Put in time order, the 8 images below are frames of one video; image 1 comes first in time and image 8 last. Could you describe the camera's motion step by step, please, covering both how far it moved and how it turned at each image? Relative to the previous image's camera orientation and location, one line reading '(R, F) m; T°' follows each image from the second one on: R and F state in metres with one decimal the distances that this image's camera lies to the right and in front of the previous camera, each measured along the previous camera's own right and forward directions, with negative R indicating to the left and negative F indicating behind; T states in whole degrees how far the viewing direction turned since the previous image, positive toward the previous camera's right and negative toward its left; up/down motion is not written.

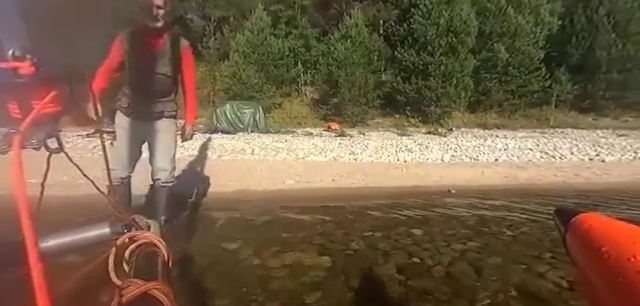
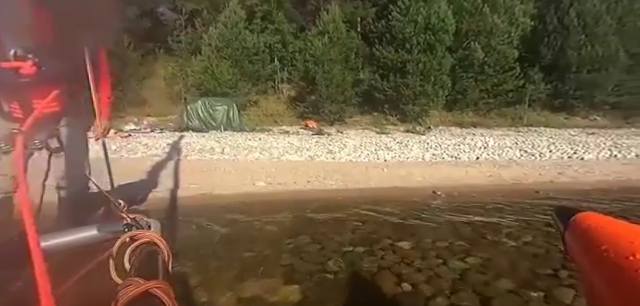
(+0.1, +0.7) m; +4°
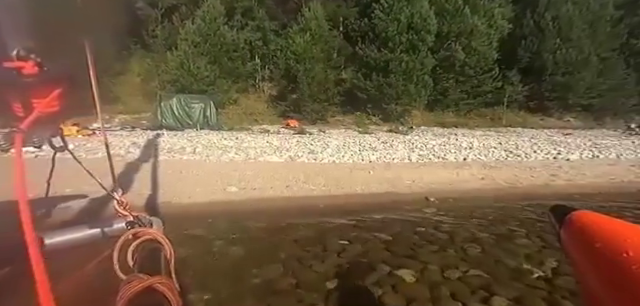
(-0.1, +0.6) m; +3°
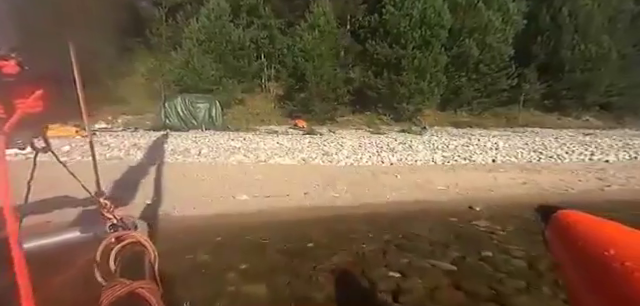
(-0.3, +0.9) m; -1°
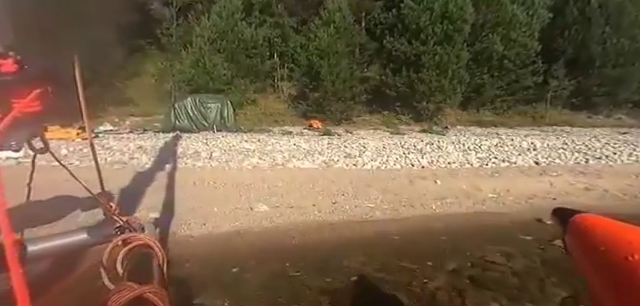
(-0.3, +1.0) m; -2°
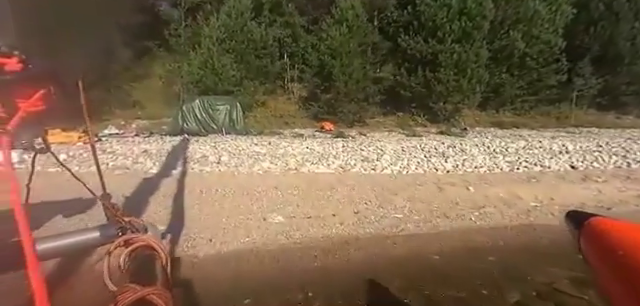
(-0.1, +0.6) m; -2°
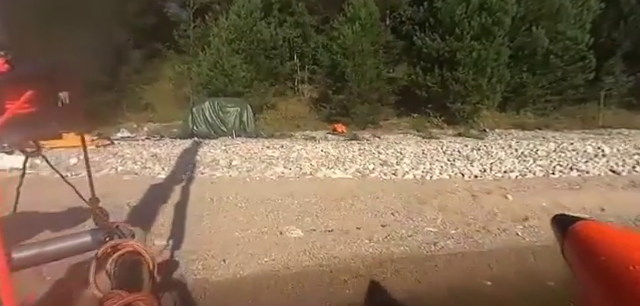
(-0.1, +0.6) m; -2°
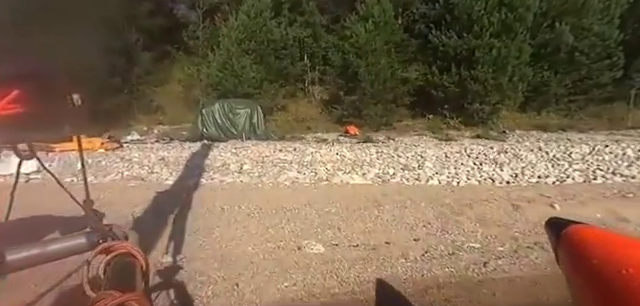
(-0.2, +0.6) m; -2°
